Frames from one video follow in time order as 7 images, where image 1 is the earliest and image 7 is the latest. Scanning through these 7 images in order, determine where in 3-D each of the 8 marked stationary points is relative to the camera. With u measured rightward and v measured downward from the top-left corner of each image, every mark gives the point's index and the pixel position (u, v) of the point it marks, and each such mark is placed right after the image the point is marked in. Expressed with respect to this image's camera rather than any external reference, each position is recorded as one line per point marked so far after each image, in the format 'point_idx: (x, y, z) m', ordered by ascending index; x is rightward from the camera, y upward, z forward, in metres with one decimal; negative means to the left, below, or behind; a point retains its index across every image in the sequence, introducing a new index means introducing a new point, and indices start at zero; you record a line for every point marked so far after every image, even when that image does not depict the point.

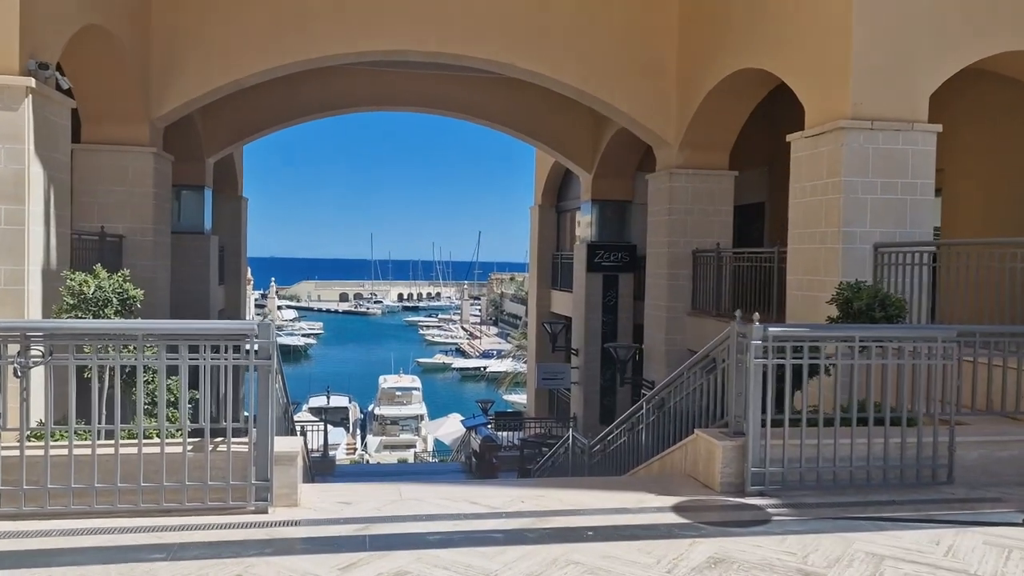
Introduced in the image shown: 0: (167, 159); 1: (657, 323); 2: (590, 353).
0: (-3.8, +1.4, +9.1) m
1: (+1.7, -0.4, +9.8) m
2: (+1.2, -1.0, +12.9) m
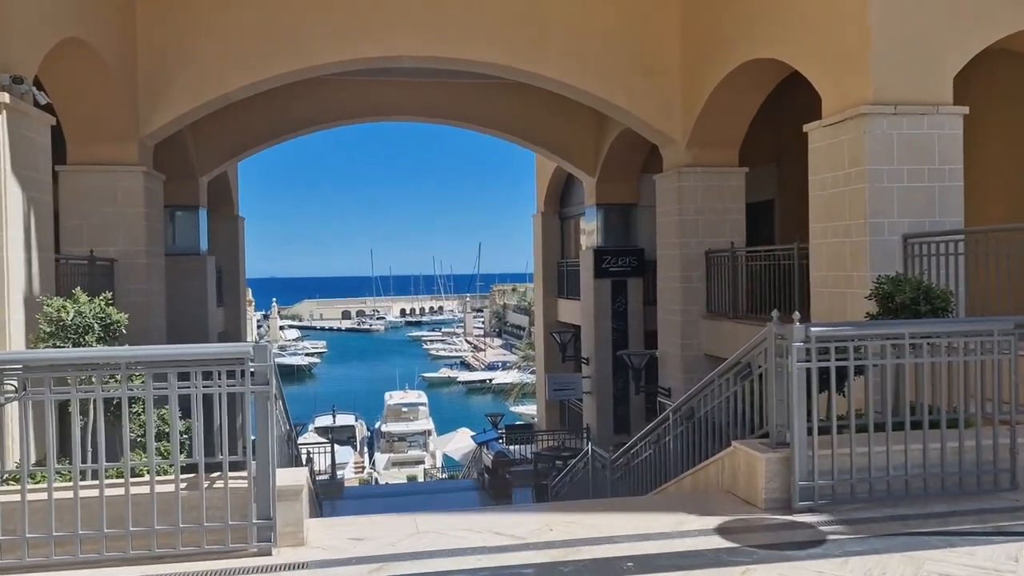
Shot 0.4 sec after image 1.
0: (-3.7, +1.2, +8.8) m
1: (+1.8, -0.5, +9.4) m
2: (+1.3, -1.1, +12.6) m
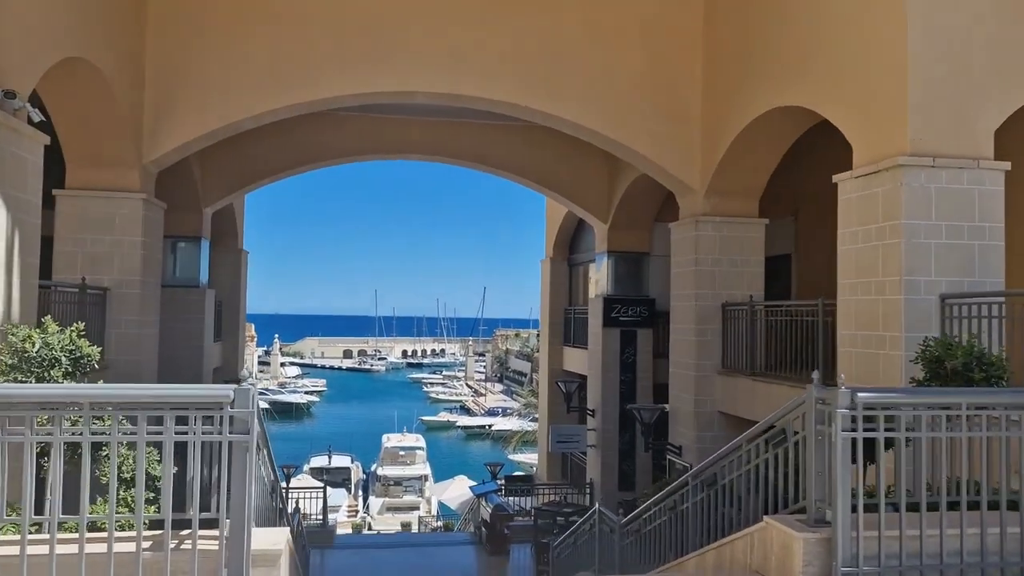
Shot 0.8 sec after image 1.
0: (-3.6, +0.8, +8.5) m
1: (+1.9, -1.0, +9.0) m
2: (+1.4, -1.8, +12.1) m
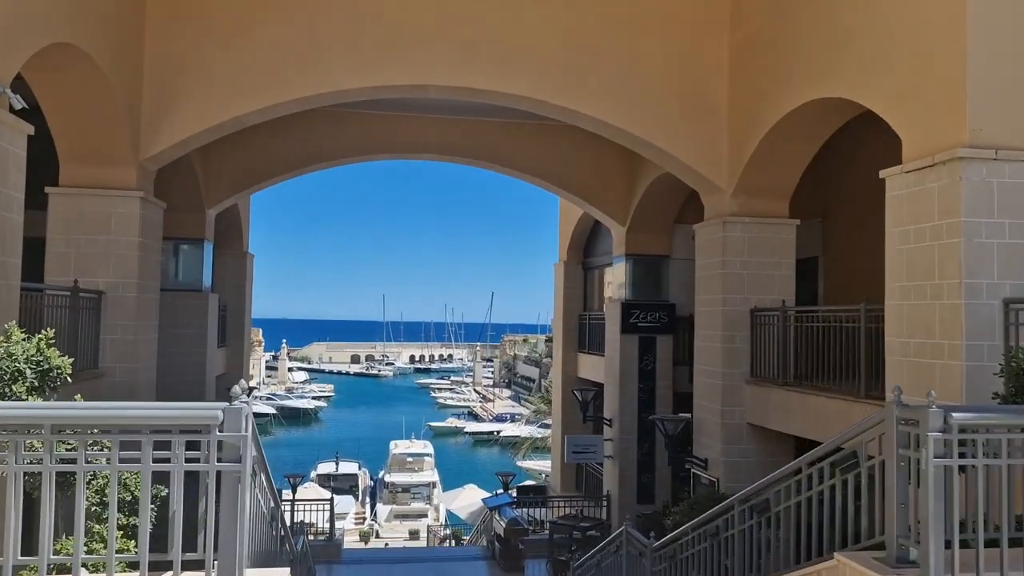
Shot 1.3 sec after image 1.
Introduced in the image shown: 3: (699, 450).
0: (-3.4, +0.8, +8.1) m
1: (+2.0, -1.1, +8.6) m
2: (+1.6, -1.9, +11.6) m
3: (+2.0, -1.7, +8.8) m
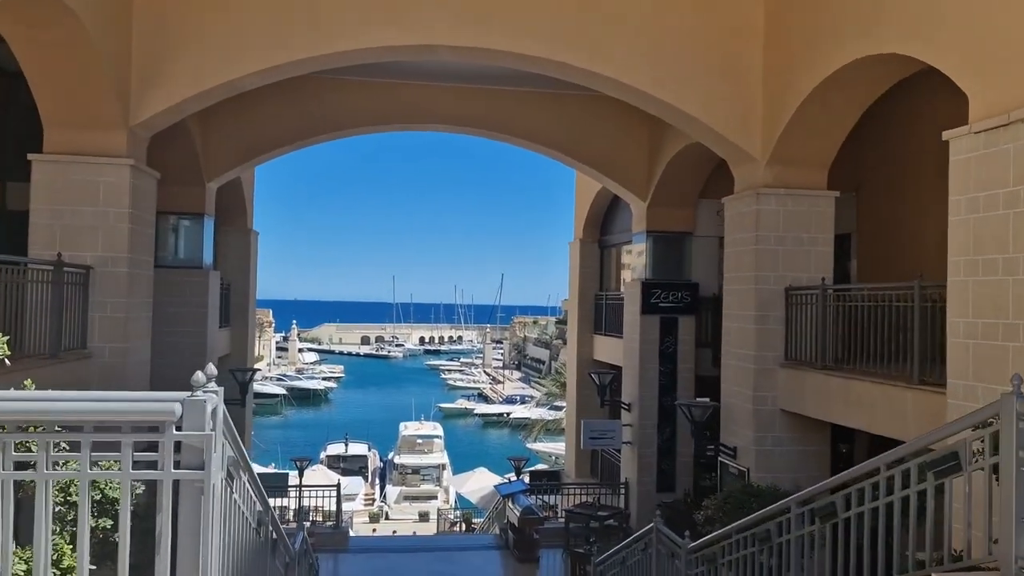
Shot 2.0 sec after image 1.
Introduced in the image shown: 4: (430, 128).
0: (-3.3, +1.0, +7.5) m
1: (+2.2, -0.9, +8.0) m
2: (+1.8, -1.6, +11.1) m
3: (+2.1, -1.5, +8.3) m
4: (-1.1, +2.1, +10.8) m
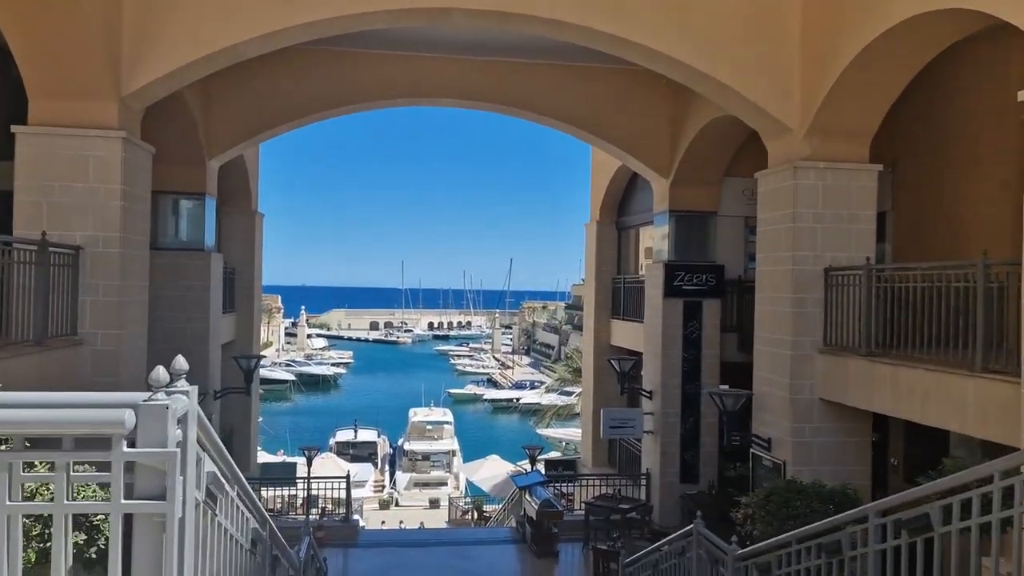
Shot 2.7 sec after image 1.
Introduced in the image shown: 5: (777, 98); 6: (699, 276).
0: (-3.1, +1.2, +7.1) m
1: (+2.4, -0.7, +7.5) m
2: (+2.0, -1.4, +10.6) m
3: (+2.3, -1.3, +7.8) m
4: (-0.9, +2.3, +10.3) m
5: (+2.3, +1.7, +7.3) m
6: (+2.4, +0.1, +10.6) m
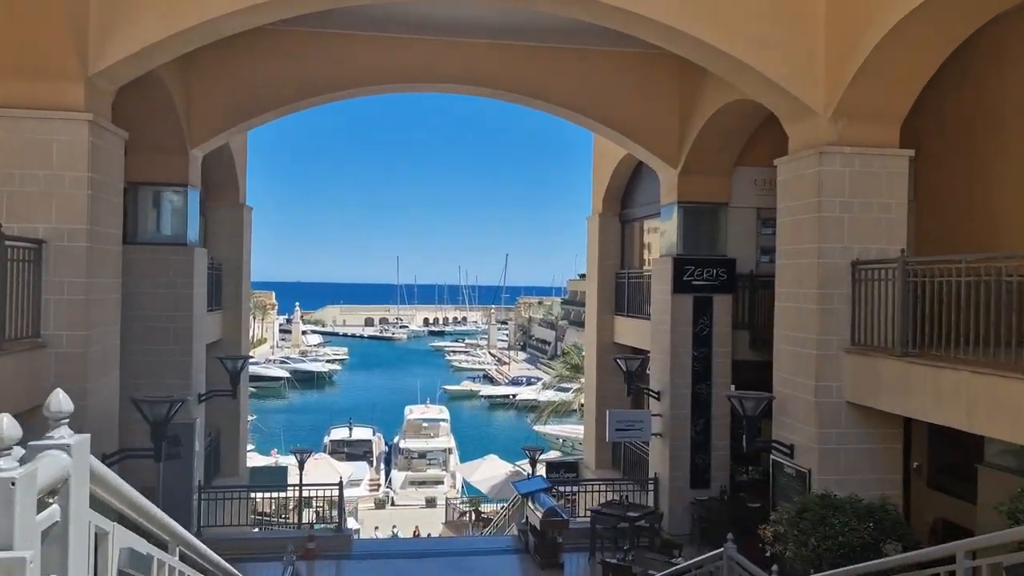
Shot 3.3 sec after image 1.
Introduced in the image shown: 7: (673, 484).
0: (-3.1, +1.2, +6.5) m
1: (+2.4, -0.6, +7.0) m
2: (+2.0, -1.3, +10.1) m
3: (+2.3, -1.3, +7.2) m
4: (-0.9, +2.3, +9.7) m
5: (+2.4, +1.7, +6.8) m
6: (+2.4, +0.2, +10.0) m
7: (+1.9, -2.4, +10.0) m
